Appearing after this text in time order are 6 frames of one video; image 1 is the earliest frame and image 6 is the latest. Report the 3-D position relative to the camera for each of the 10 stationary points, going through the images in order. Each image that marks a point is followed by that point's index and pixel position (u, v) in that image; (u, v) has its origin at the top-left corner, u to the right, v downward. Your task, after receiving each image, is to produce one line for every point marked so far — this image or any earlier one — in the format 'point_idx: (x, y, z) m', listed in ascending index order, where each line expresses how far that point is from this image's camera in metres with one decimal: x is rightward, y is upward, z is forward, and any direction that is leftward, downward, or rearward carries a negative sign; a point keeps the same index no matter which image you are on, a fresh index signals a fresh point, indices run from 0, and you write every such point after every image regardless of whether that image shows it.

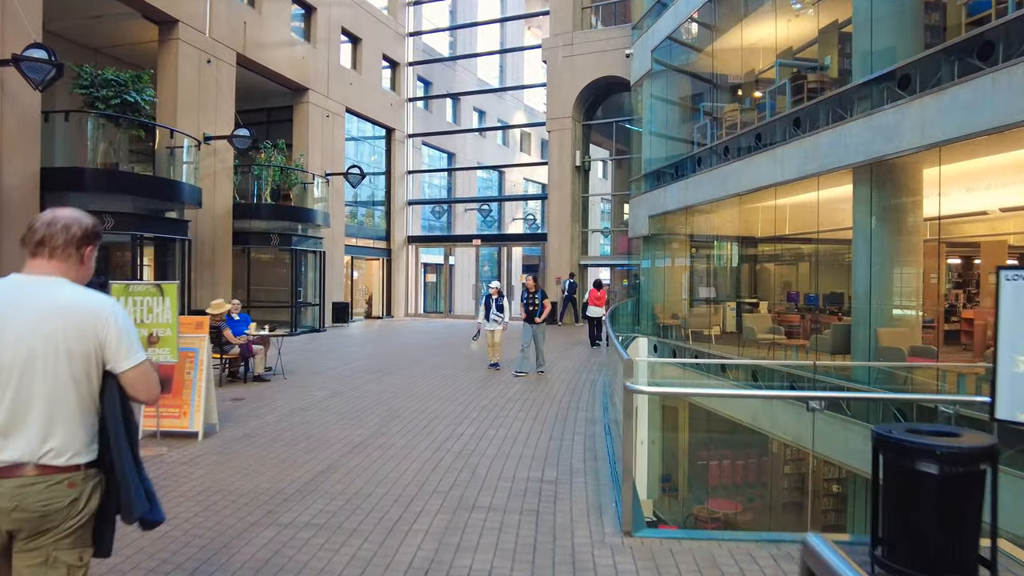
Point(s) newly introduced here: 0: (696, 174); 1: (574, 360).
0: (+4.1, +2.6, +15.2) m
1: (+1.1, -1.2, +12.0) m
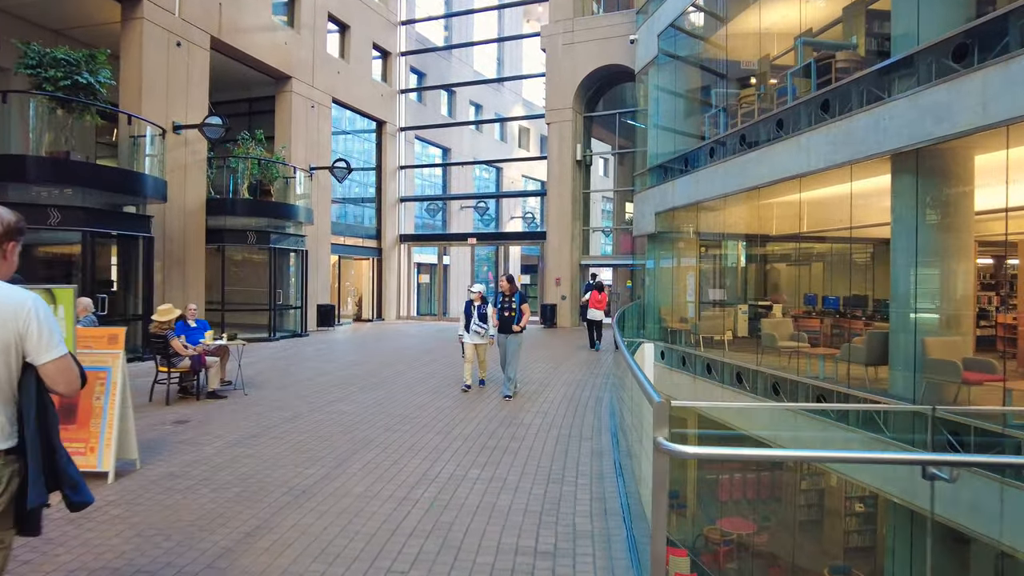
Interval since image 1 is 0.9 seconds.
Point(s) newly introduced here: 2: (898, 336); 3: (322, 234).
0: (+4.0, +2.5, +14.1) m
1: (+1.0, -1.3, +10.8) m
2: (+4.9, -0.6, +8.7) m
3: (-5.3, +1.5, +19.0) m
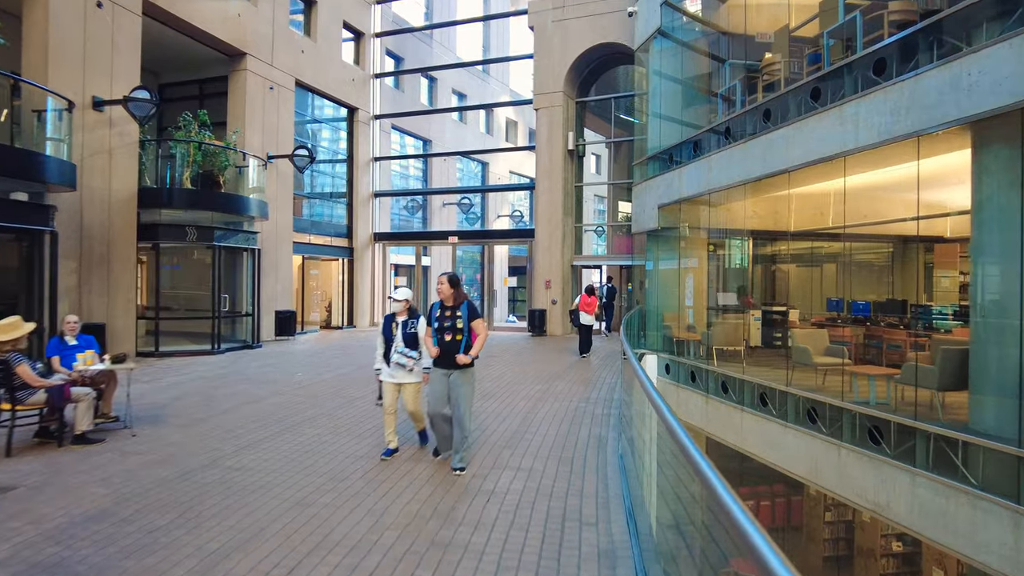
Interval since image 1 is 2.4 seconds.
0: (+3.7, +2.5, +12.1) m
1: (+0.7, -1.3, +8.9) m
2: (+4.6, -0.6, +6.7) m
3: (-5.7, +1.4, +16.9) m
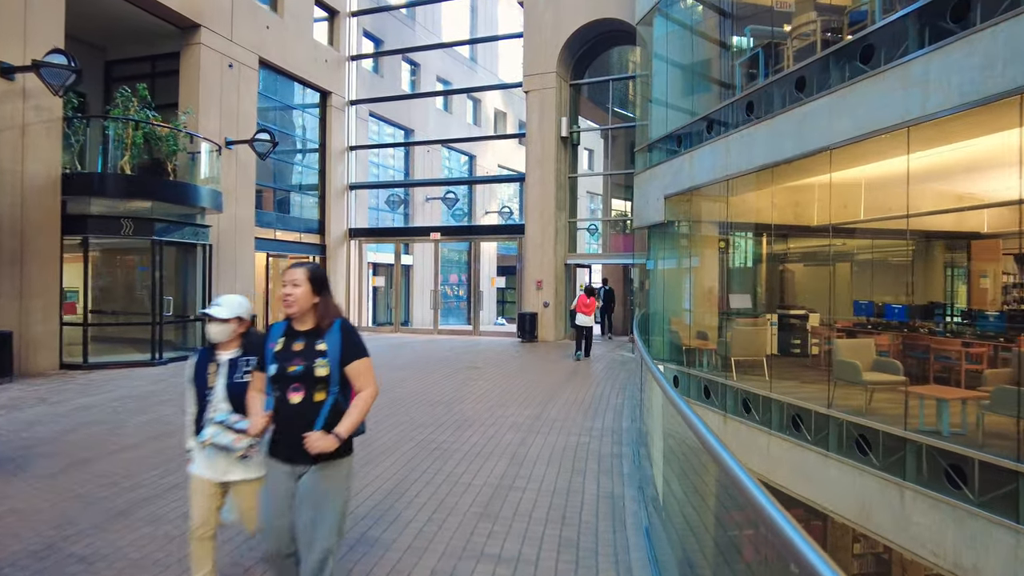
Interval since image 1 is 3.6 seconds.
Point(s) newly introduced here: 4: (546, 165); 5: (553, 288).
0: (+3.5, +2.4, +10.5) m
1: (+0.5, -1.4, +7.2) m
2: (+4.5, -0.6, +5.1) m
3: (-6.0, +1.4, +15.2) m
4: (+0.9, +3.2, +17.9) m
5: (+1.1, 0.0, +17.8) m
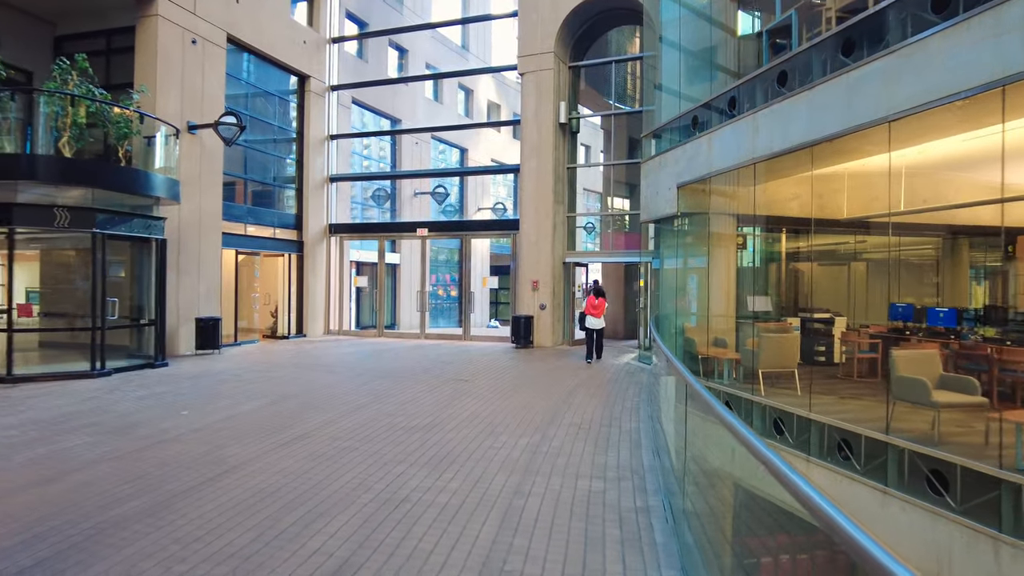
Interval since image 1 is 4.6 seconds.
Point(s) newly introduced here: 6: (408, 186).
0: (+3.4, +2.4, +9.2) m
1: (+0.5, -1.4, +5.8) m
2: (+4.4, -0.7, +3.8) m
3: (-6.1, +1.4, +13.7) m
4: (+0.7, +3.2, +16.5) m
5: (+0.9, 0.0, +16.4) m
6: (-2.9, +2.8, +18.7) m
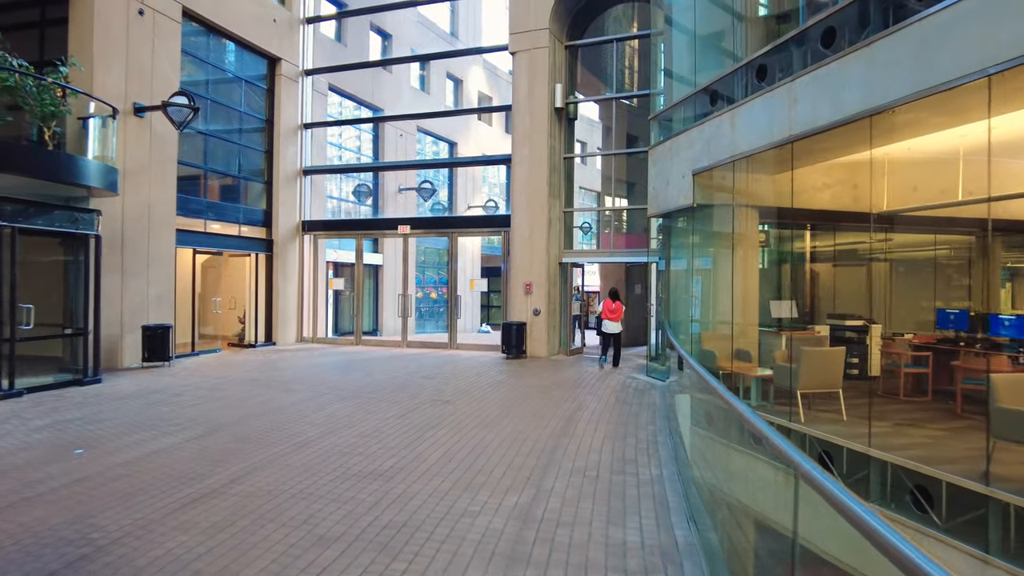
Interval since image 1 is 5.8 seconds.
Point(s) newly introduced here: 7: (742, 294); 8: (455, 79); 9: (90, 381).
0: (+3.3, +2.4, +7.6) m
1: (+0.3, -1.4, +4.3) m
2: (+4.4, -0.7, +2.3) m
3: (-6.3, +1.3, +12.1) m
4: (+0.5, +3.1, +15.0) m
5: (+0.7, -0.1, +14.9) m
6: (-3.1, +2.7, +17.2) m
7: (+3.1, 0.0, +9.1) m
8: (-1.5, +5.6, +16.9) m
9: (-6.2, -1.4, +10.1) m
